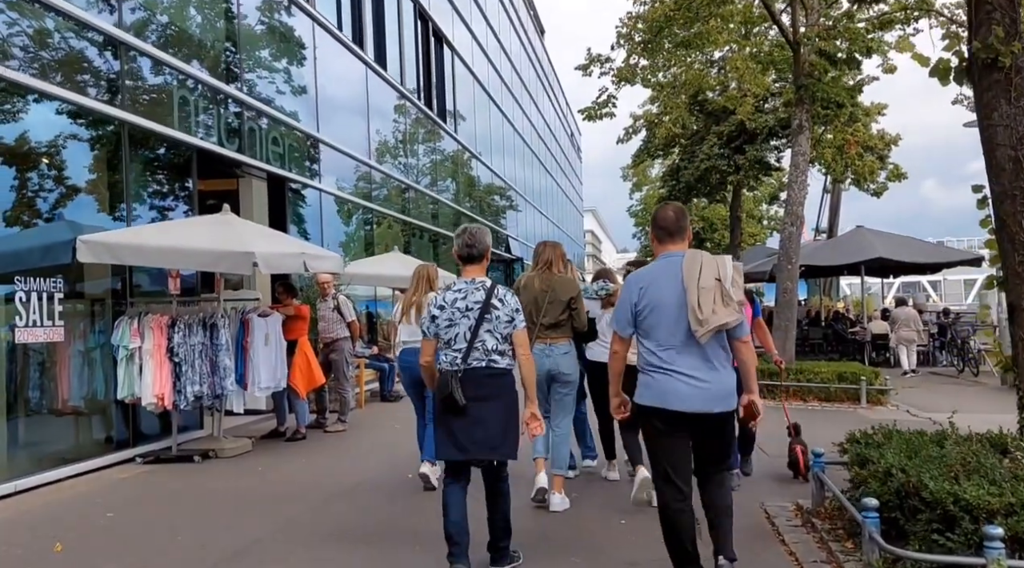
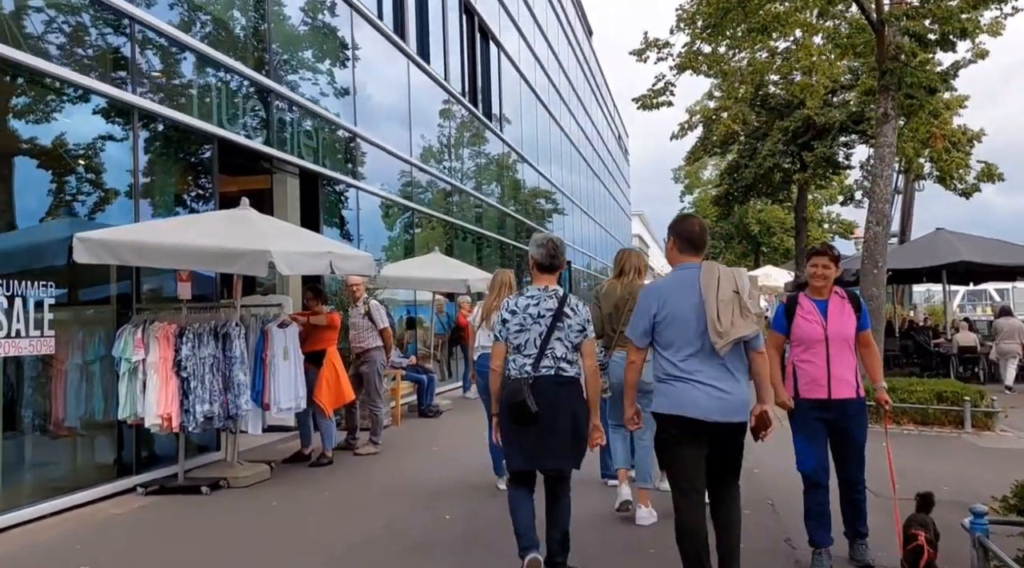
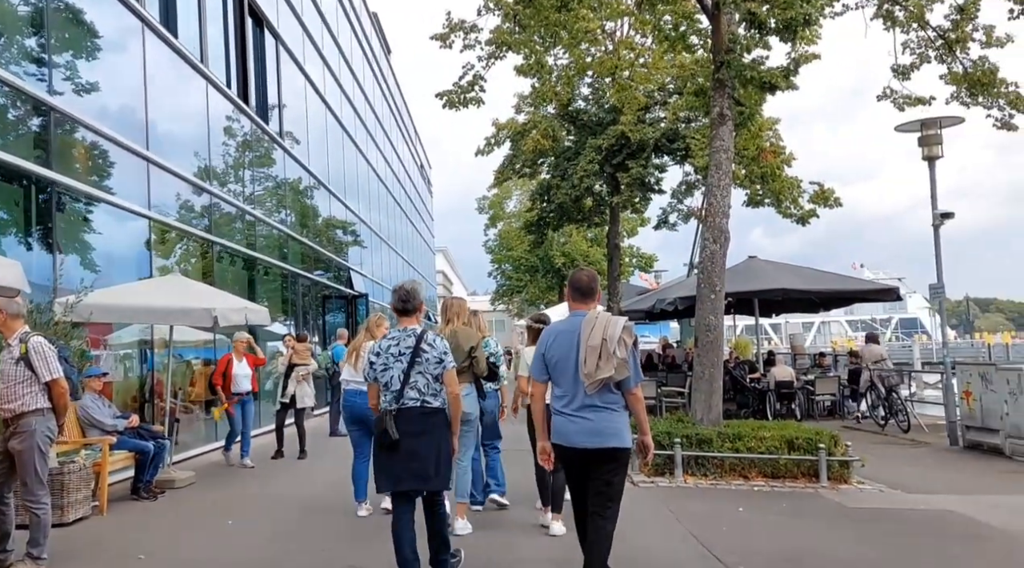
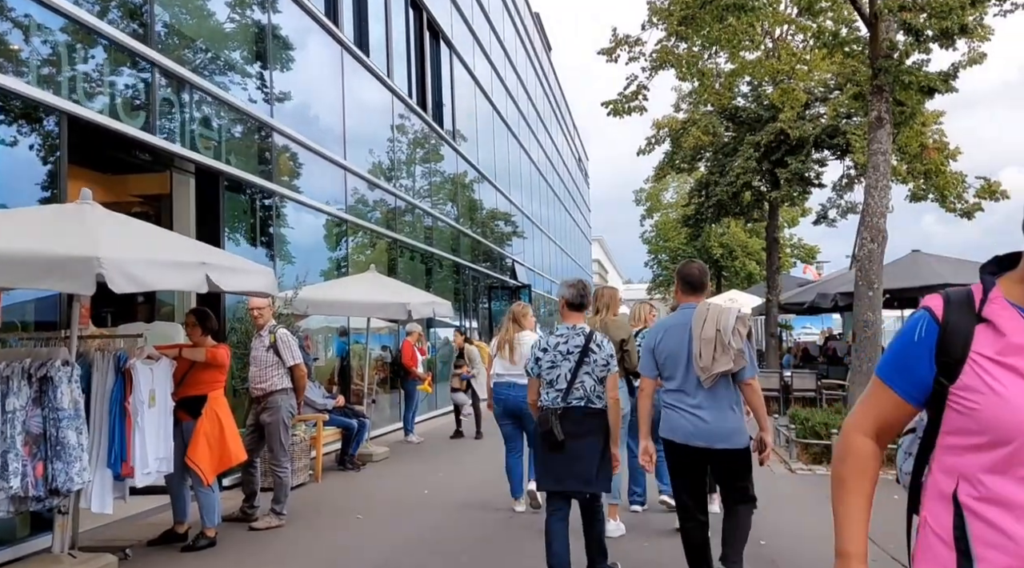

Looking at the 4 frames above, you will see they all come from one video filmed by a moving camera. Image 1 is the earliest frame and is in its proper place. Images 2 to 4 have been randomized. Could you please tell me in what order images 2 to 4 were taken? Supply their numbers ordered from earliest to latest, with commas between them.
2, 4, 3
